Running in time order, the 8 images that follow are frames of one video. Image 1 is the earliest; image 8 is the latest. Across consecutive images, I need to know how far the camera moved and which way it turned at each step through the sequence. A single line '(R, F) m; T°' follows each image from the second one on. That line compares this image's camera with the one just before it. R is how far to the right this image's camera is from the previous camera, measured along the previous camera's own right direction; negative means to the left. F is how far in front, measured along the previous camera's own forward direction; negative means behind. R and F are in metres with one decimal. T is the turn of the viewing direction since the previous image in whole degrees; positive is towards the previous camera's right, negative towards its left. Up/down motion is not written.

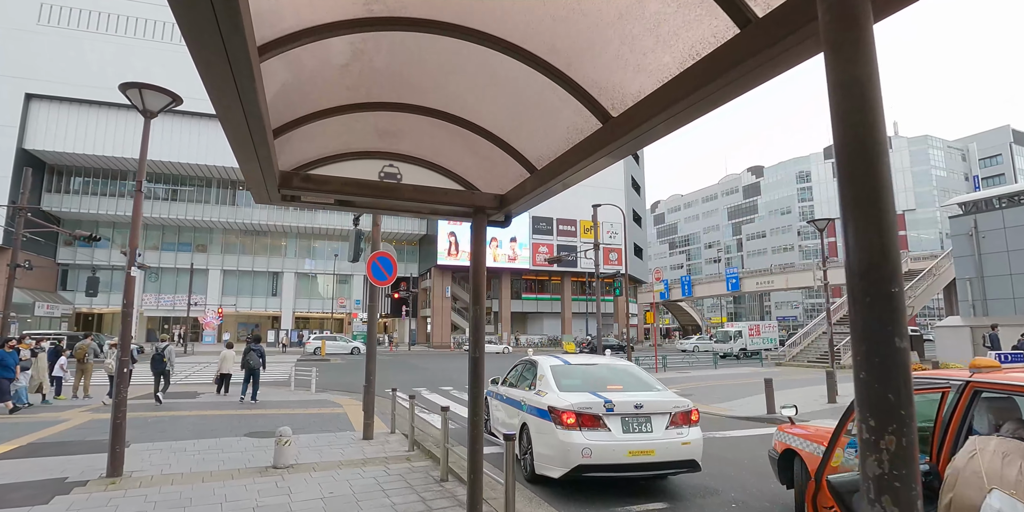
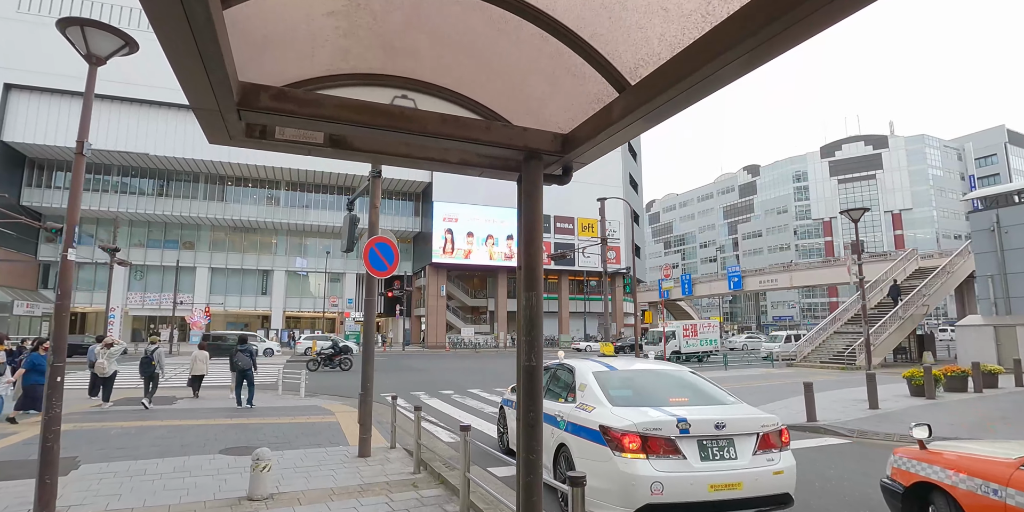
(-0.4, +1.2) m; +1°
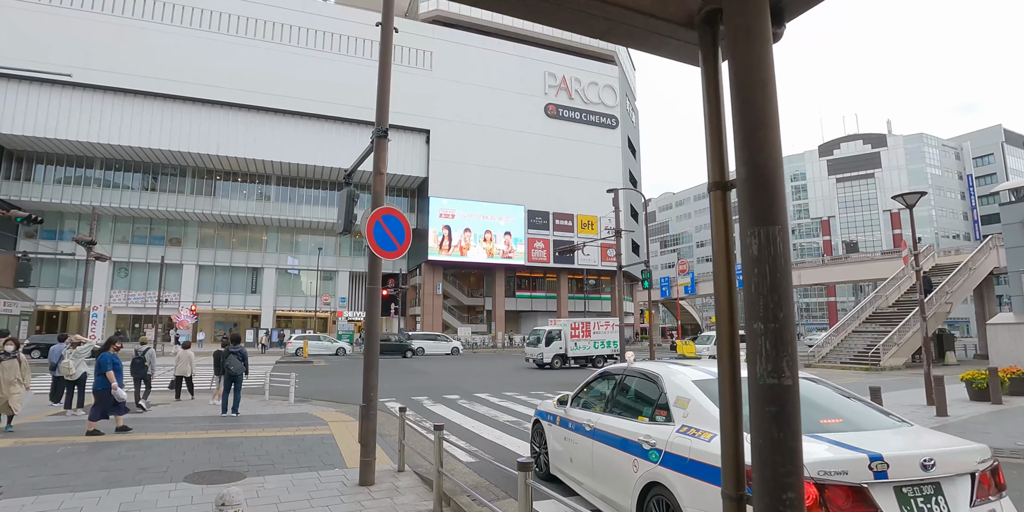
(-0.5, +1.5) m; +1°
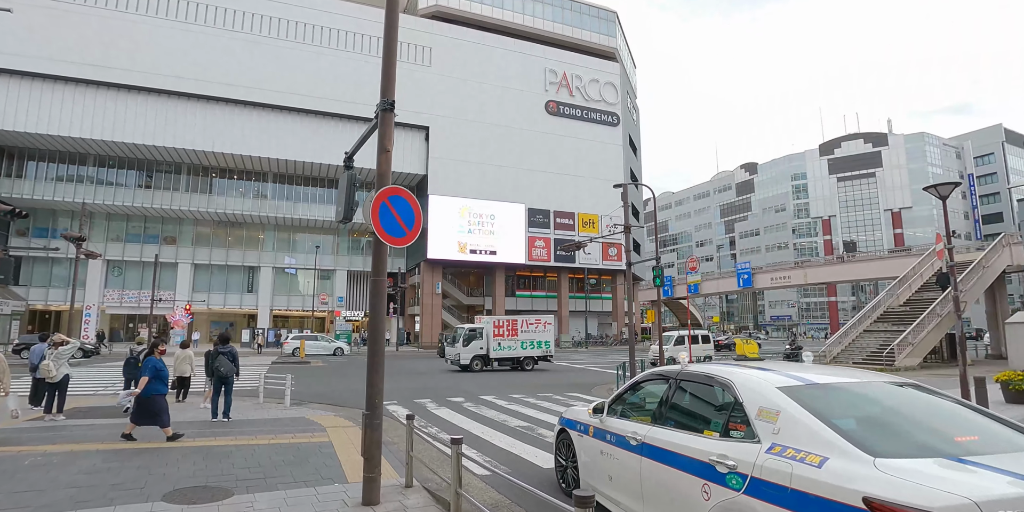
(-0.3, +0.7) m; 0°
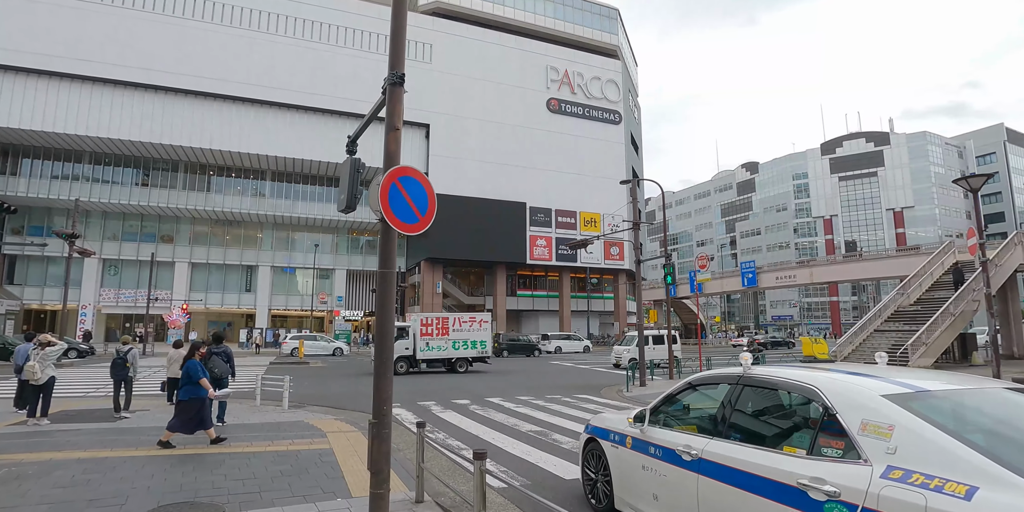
(-0.2, +0.6) m; 0°
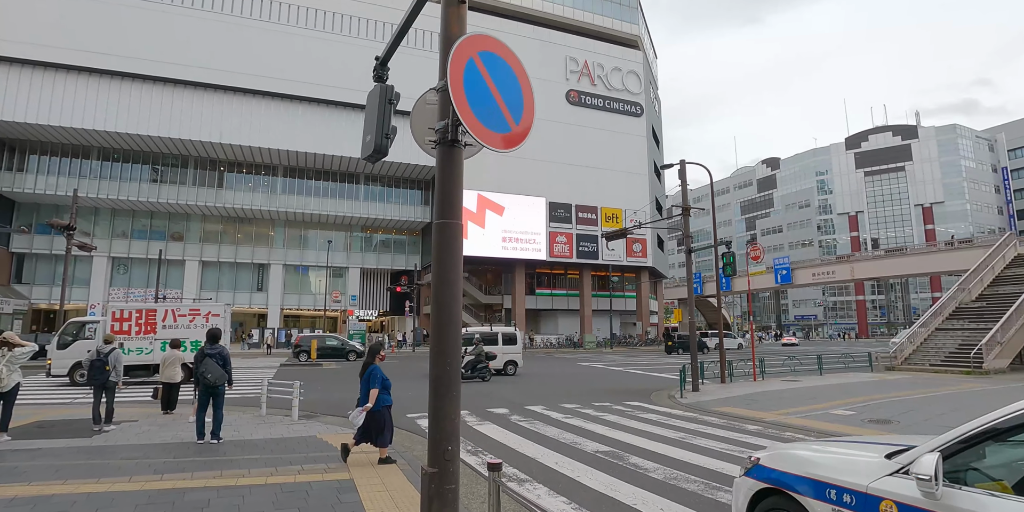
(-0.7, +1.8) m; -1°
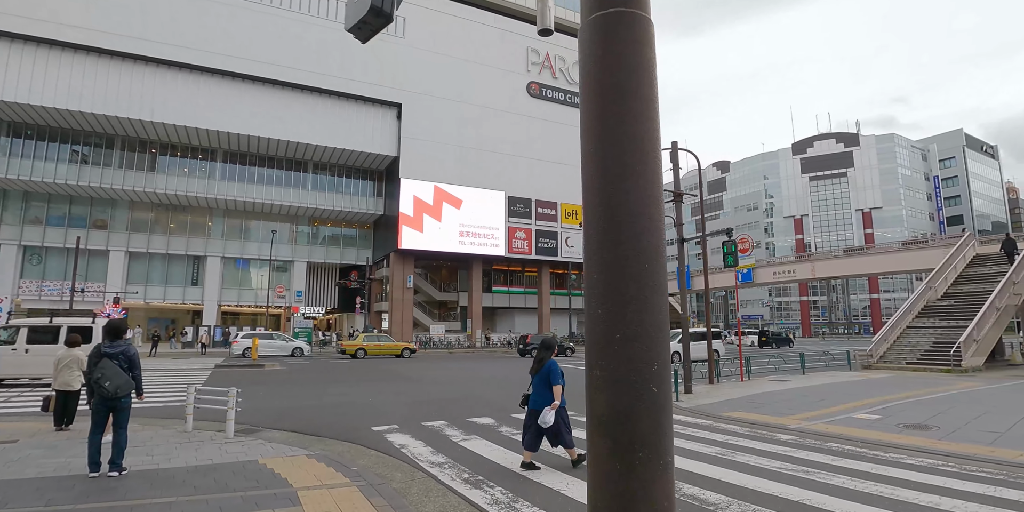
(-0.7, +1.8) m; +5°
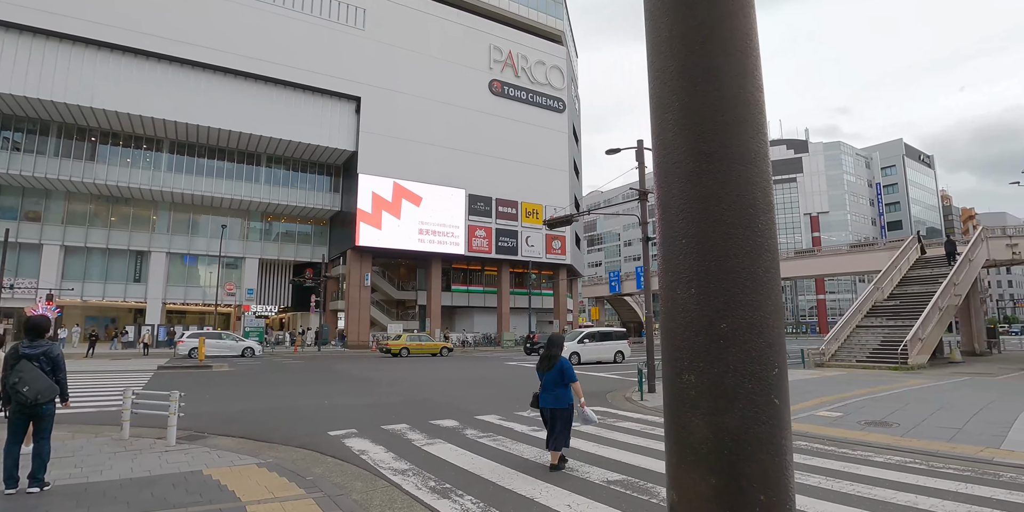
(-0.1, +0.3) m; +4°
